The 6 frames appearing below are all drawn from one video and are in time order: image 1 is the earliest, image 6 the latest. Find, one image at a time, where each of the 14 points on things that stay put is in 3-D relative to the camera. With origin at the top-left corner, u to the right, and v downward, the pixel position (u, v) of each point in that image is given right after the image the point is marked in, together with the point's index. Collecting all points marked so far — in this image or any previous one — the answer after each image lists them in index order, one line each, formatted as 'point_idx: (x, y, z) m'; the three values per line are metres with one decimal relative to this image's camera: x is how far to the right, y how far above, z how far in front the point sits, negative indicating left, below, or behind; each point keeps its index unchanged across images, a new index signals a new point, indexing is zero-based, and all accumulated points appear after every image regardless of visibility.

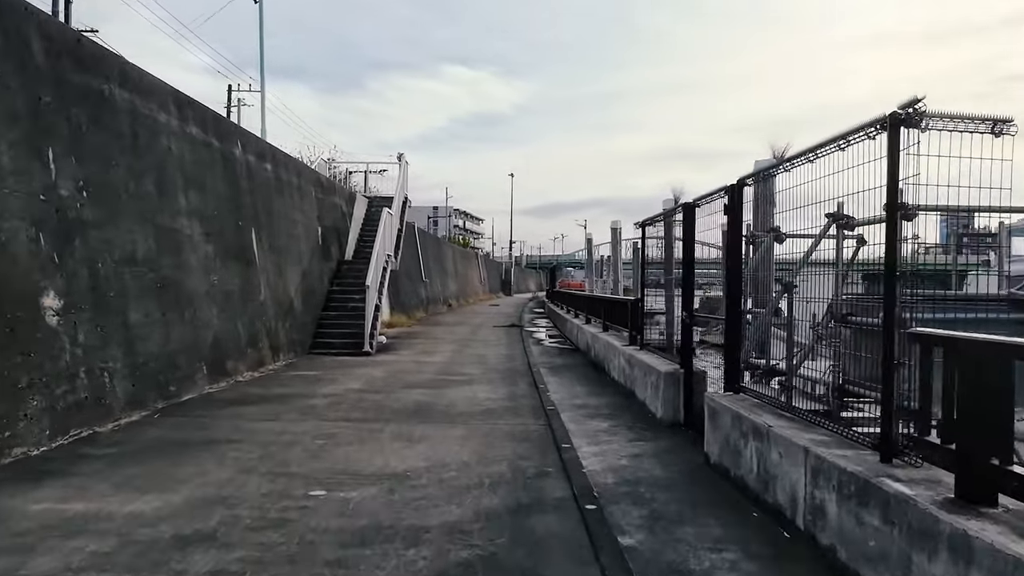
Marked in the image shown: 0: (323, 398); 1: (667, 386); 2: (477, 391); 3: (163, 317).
0: (-2.0, -1.2, +8.3) m
1: (+1.4, -0.9, +7.1) m
2: (-0.4, -1.2, +9.1) m
3: (-3.5, -0.3, +7.9) m
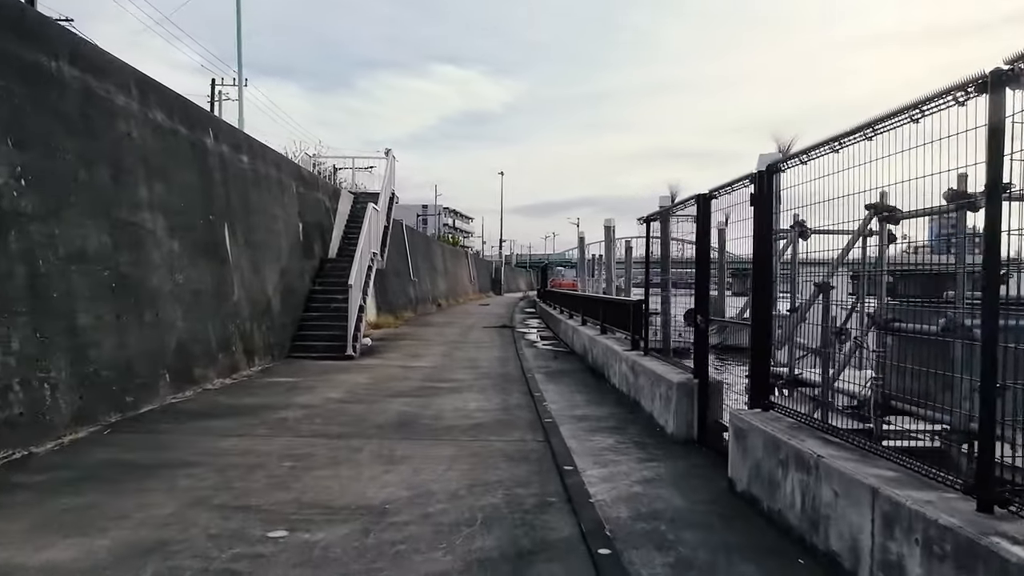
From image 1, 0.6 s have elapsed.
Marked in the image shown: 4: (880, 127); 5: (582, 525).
0: (-2.1, -1.2, +7.6) m
1: (+1.4, -0.9, +6.4) m
2: (-0.5, -1.2, +8.3) m
3: (-3.6, -0.3, +7.1) m
4: (+1.7, +0.7, +3.5) m
5: (+0.4, -1.3, +4.2) m
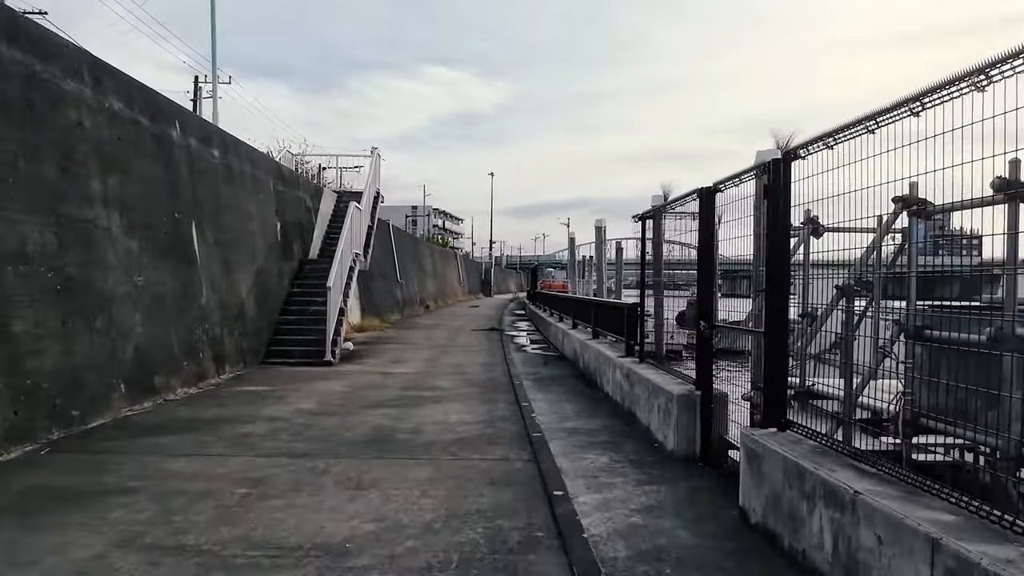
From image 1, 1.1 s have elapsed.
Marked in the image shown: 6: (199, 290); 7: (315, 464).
0: (-2.2, -1.2, +6.9) m
1: (+1.2, -0.9, +5.8) m
2: (-0.6, -1.2, +7.7) m
3: (-3.7, -0.3, +6.5) m
4: (+1.6, +0.7, +2.9) m
5: (+0.3, -1.3, +3.6) m
6: (-3.8, 0.0, +9.6) m
7: (-1.4, -1.2, +5.4) m
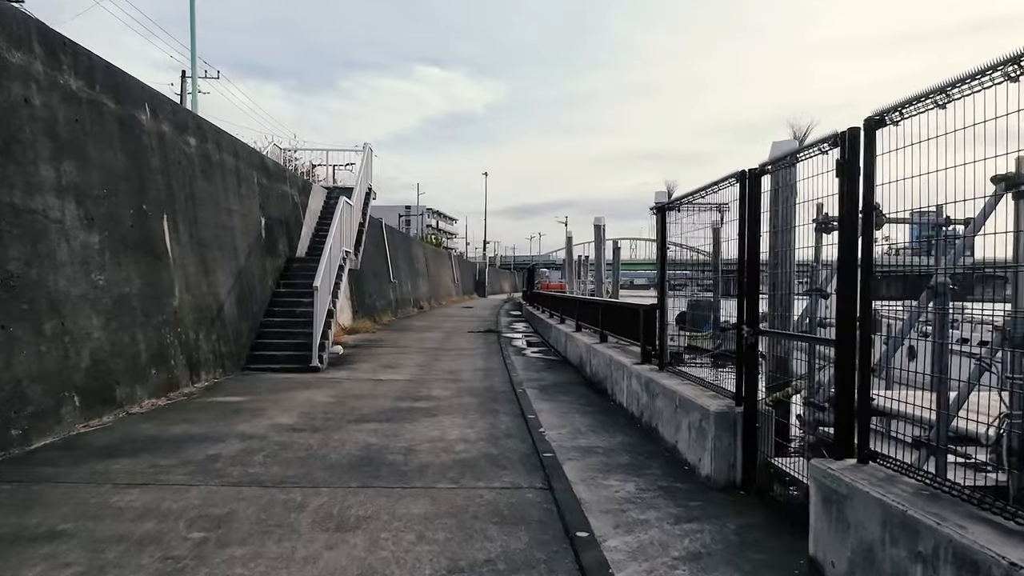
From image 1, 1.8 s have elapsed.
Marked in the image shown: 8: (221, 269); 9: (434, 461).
0: (-2.1, -1.2, +6.1) m
1: (+1.3, -0.9, +5.0) m
2: (-0.6, -1.2, +6.9) m
3: (-3.6, -0.3, +5.6) m
4: (+1.7, +0.7, +2.1) m
5: (+0.4, -1.3, +2.8) m
6: (-3.8, 0.0, +8.7) m
7: (-1.3, -1.2, +4.6) m
8: (-3.9, +0.3, +10.6) m
9: (-0.6, -1.2, +5.6) m
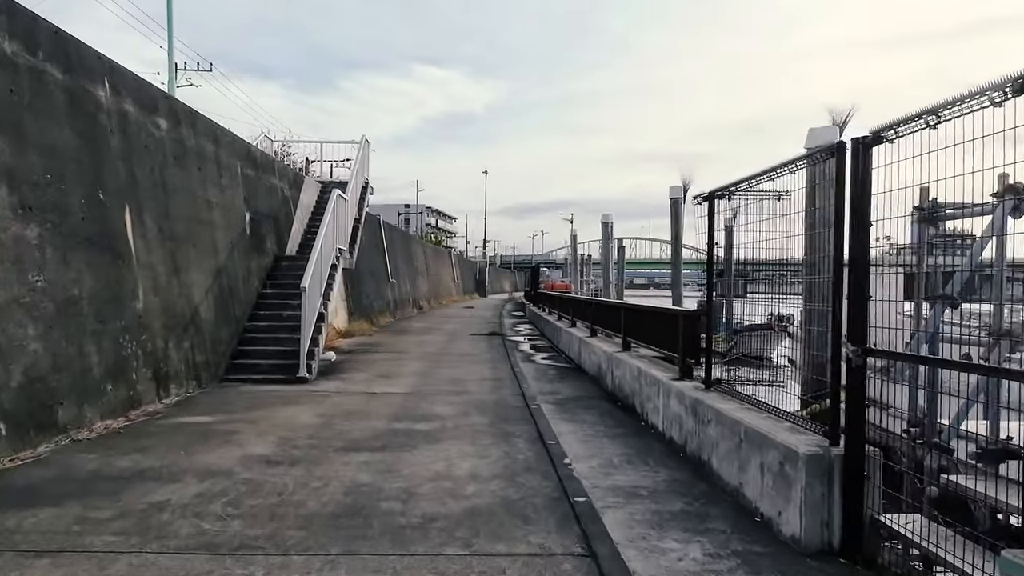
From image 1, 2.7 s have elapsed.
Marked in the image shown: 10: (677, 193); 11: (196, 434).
0: (-2.0, -1.2, +4.9) m
1: (+1.5, -0.9, +3.9) m
2: (-0.4, -1.2, +5.7) m
3: (-3.5, -0.3, +4.4) m
4: (+1.8, +0.7, +1.0) m
5: (+0.5, -1.3, +1.6) m
6: (-3.6, 0.0, +7.5) m
7: (-1.1, -1.2, +3.4) m
8: (-3.8, +0.3, +9.4) m
9: (-0.4, -1.3, +4.5) m
10: (+3.7, +2.1, +17.6) m
11: (-2.6, -1.2, +6.4) m
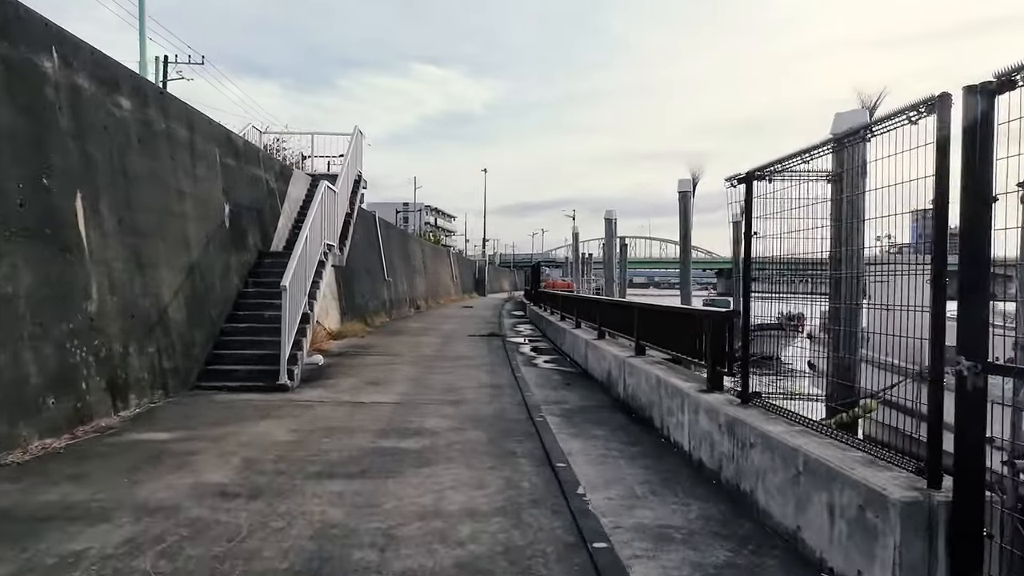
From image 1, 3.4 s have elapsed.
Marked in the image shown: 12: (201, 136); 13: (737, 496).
0: (-2.0, -1.2, +4.0) m
1: (+1.5, -0.9, +3.0) m
2: (-0.4, -1.2, +4.8) m
3: (-3.5, -0.3, +3.5) m
4: (+1.8, +0.7, +0.1) m
5: (+0.5, -1.3, +0.7) m
6: (-3.6, 0.0, +6.7) m
7: (-1.1, -1.2, +2.5) m
8: (-3.7, +0.3, +8.5) m
9: (-0.4, -1.2, +3.6) m
10: (+3.7, +2.2, +16.7) m
11: (-2.6, -1.2, +5.6) m
12: (-4.0, +2.0, +10.2) m
13: (+1.3, -1.2, +4.6) m
